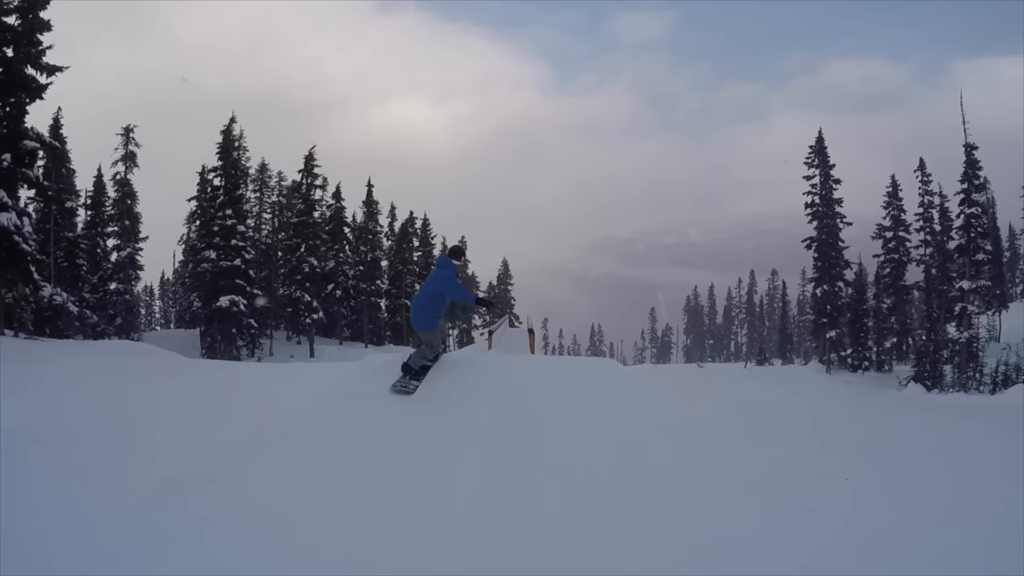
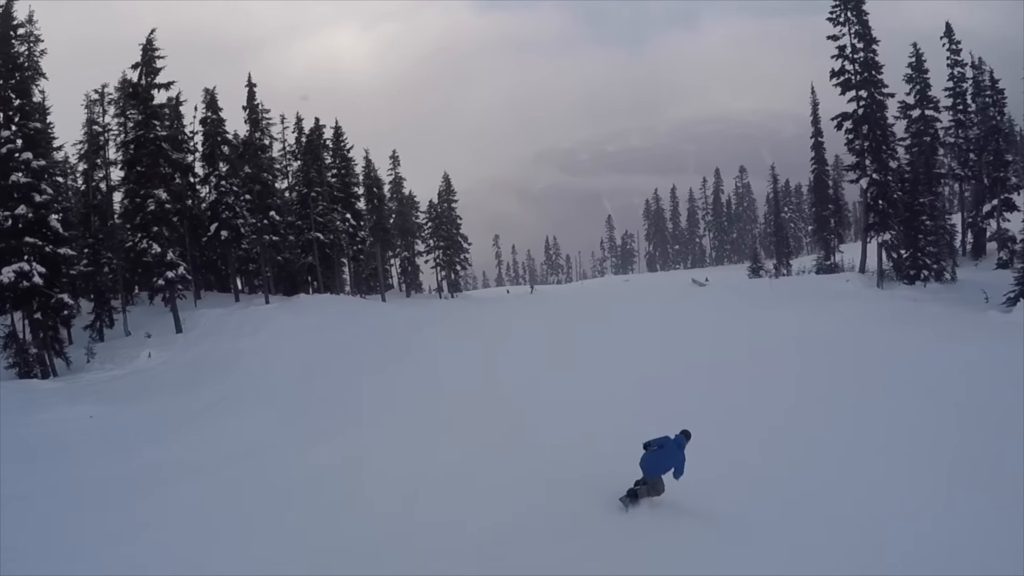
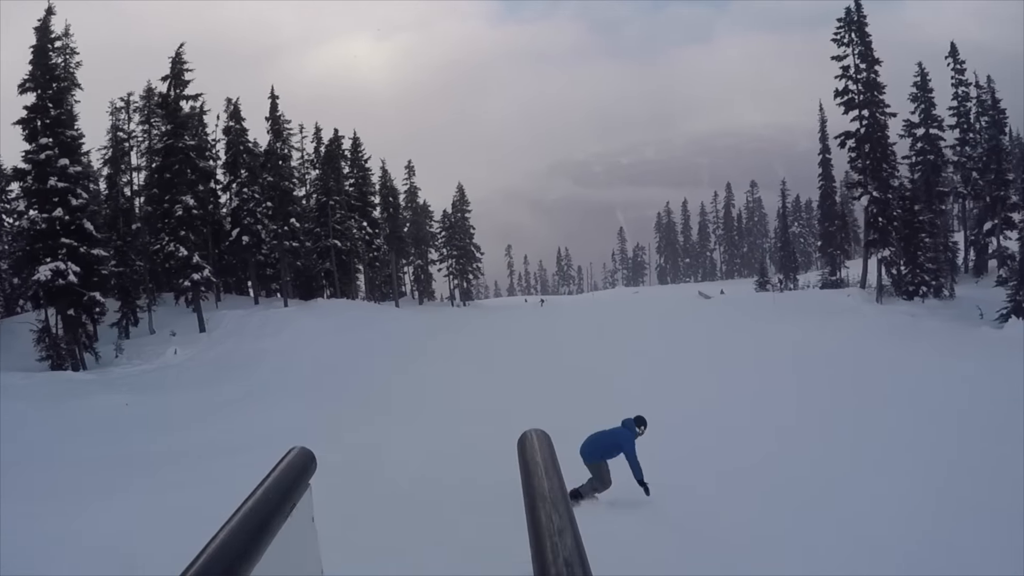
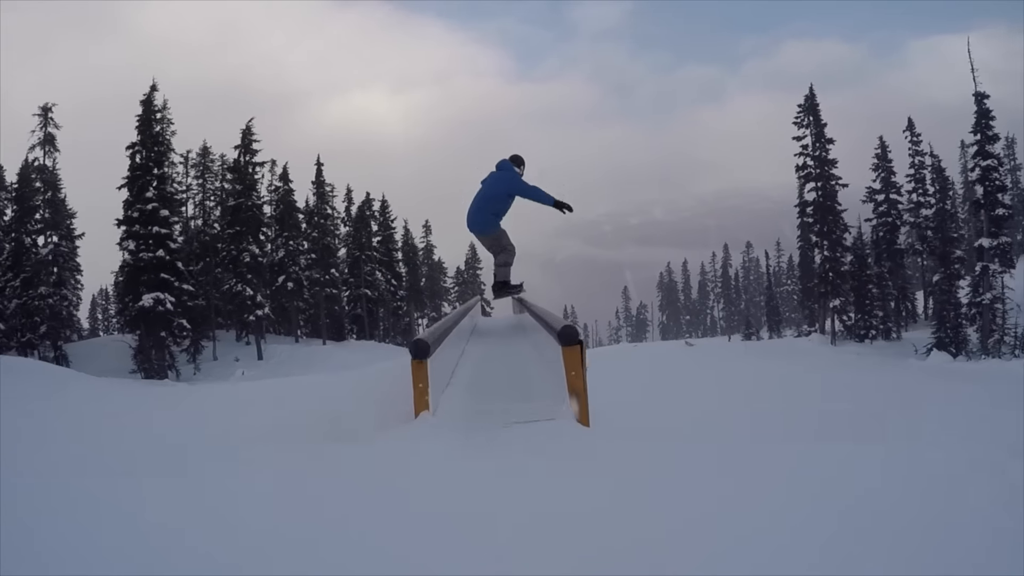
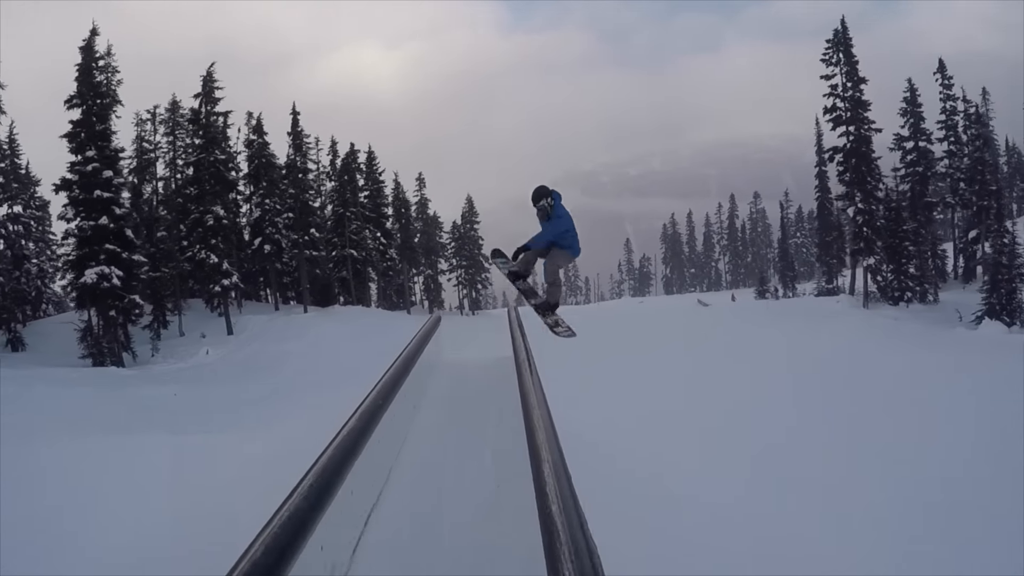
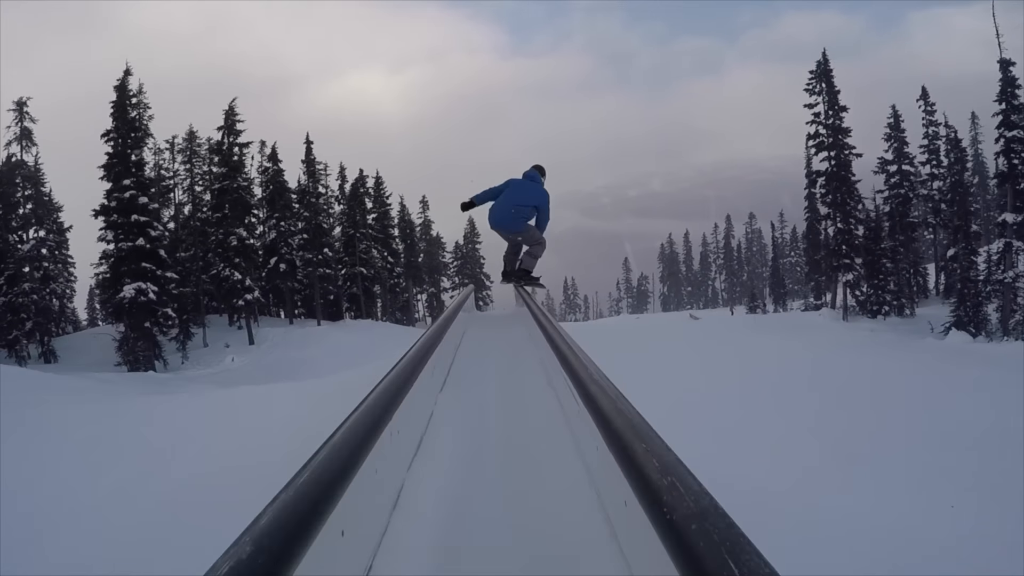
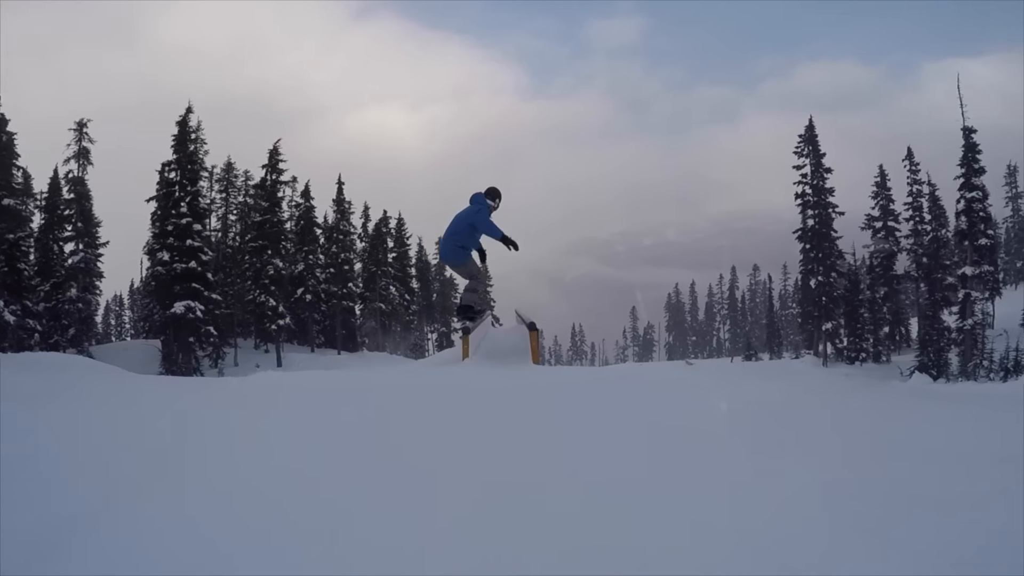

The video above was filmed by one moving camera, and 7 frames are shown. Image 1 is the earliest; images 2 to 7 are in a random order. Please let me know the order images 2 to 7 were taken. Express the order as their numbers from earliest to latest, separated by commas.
7, 4, 6, 5, 3, 2
